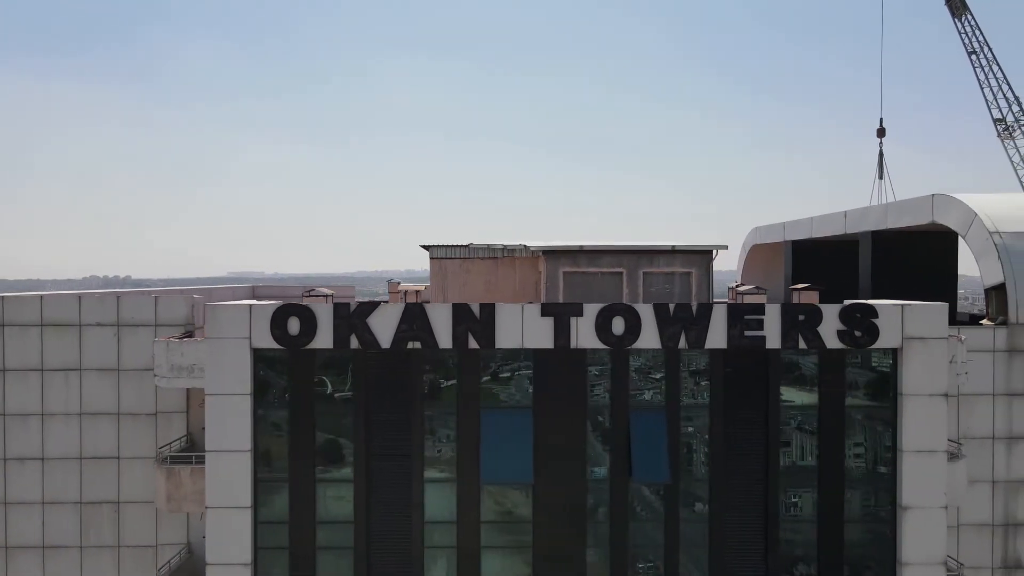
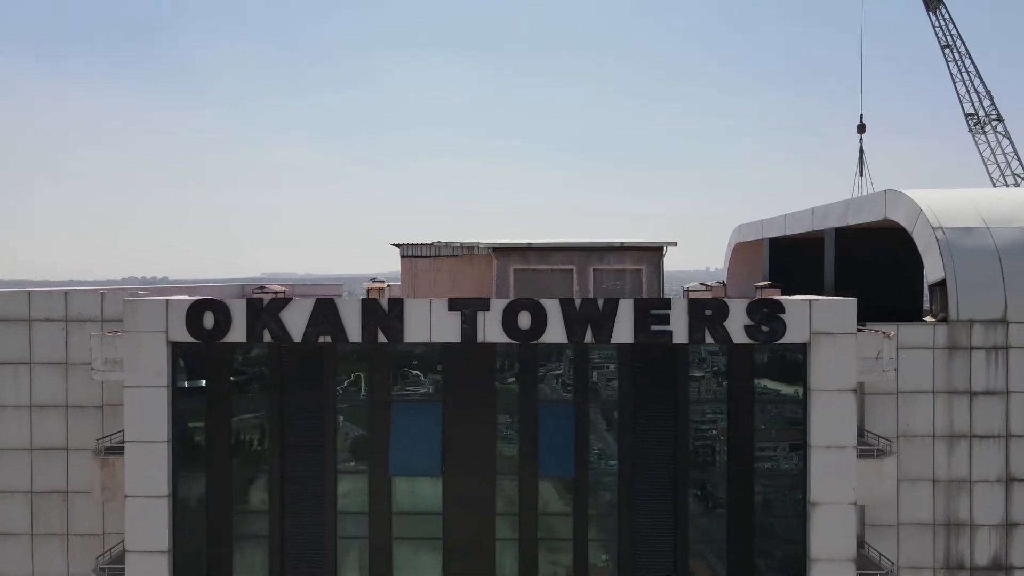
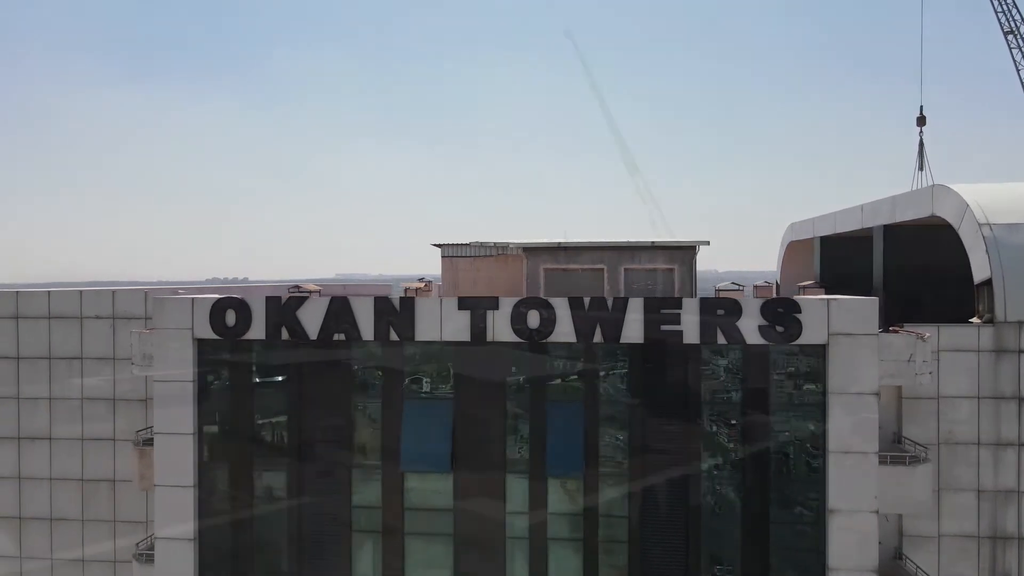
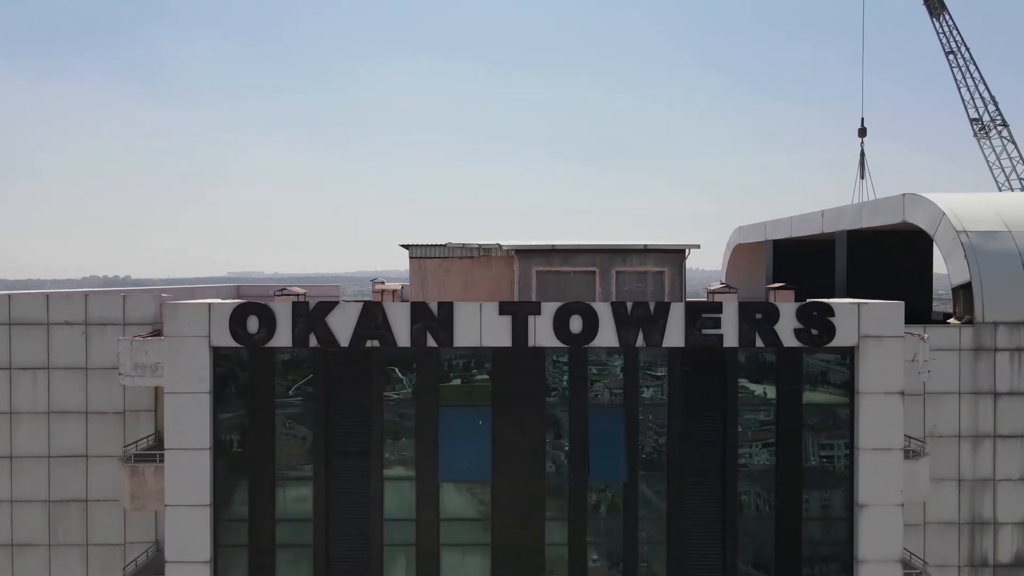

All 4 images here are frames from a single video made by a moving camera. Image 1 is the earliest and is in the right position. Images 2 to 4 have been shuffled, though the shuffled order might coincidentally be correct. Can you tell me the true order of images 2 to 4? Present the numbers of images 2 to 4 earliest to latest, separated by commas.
4, 2, 3
